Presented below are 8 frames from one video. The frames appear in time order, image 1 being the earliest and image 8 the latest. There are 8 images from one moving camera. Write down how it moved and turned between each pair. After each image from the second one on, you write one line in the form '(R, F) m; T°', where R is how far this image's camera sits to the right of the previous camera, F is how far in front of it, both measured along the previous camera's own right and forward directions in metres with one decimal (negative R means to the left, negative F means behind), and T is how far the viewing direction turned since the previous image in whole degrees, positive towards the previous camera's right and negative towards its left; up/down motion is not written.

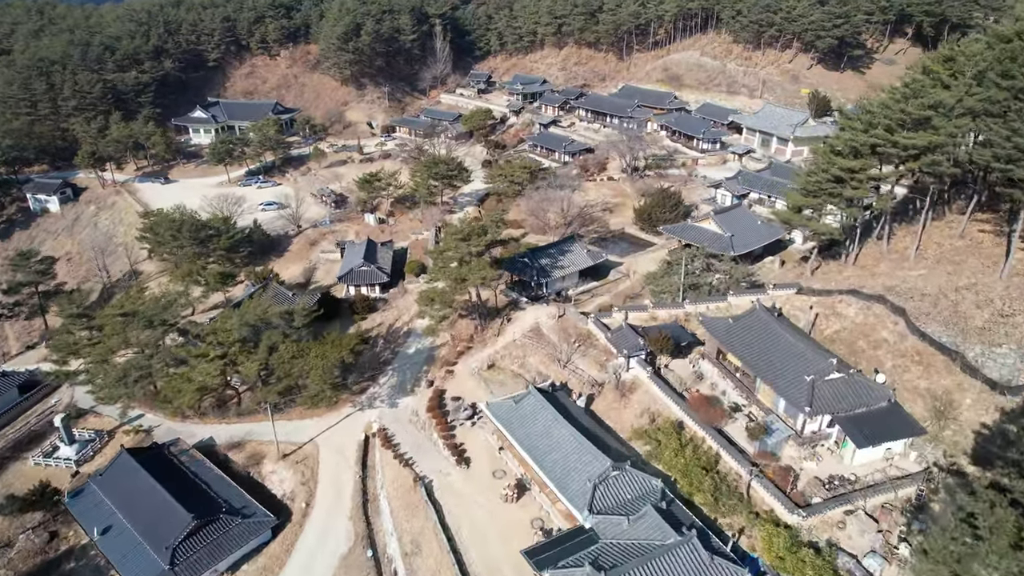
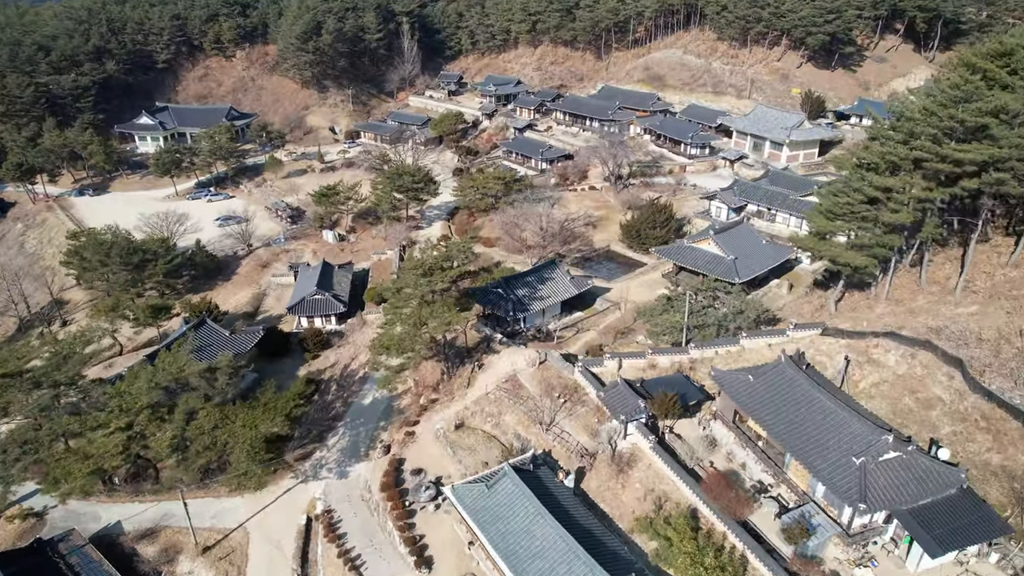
(+0.2, +3.8) m; +2°
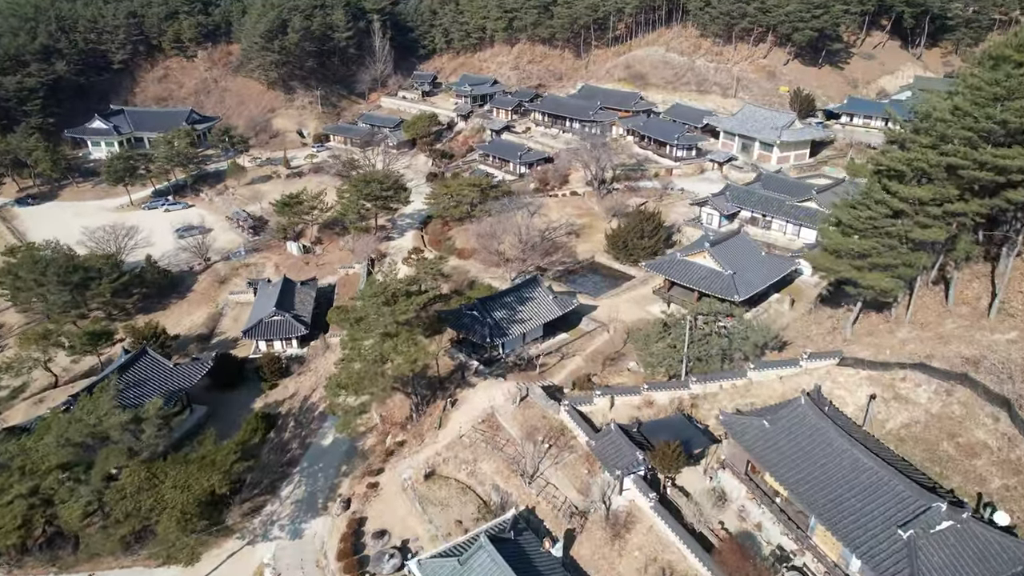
(+0.1, +2.4) m; +2°
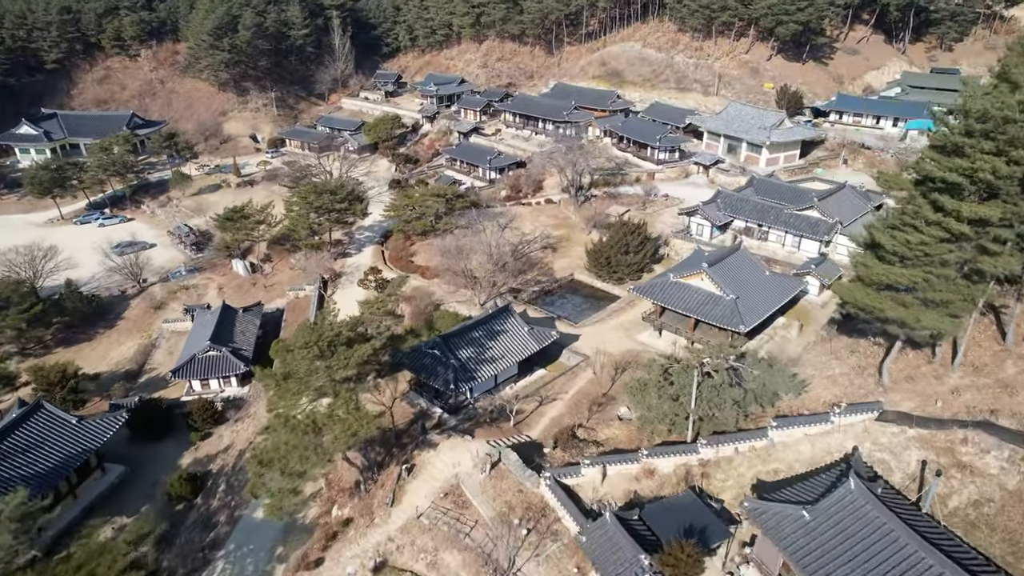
(+0.2, +3.3) m; +2°
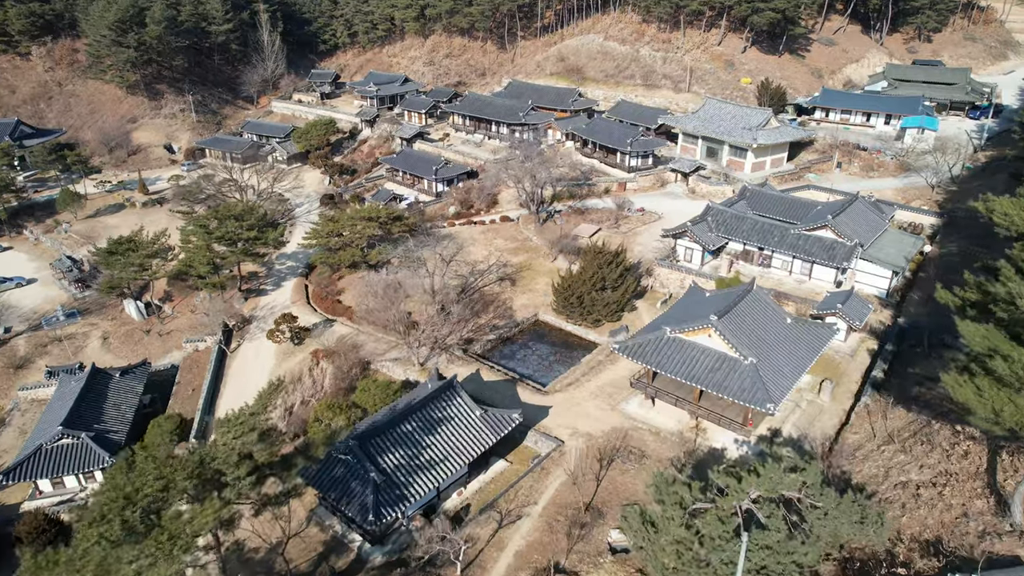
(+0.4, +5.3) m; +3°
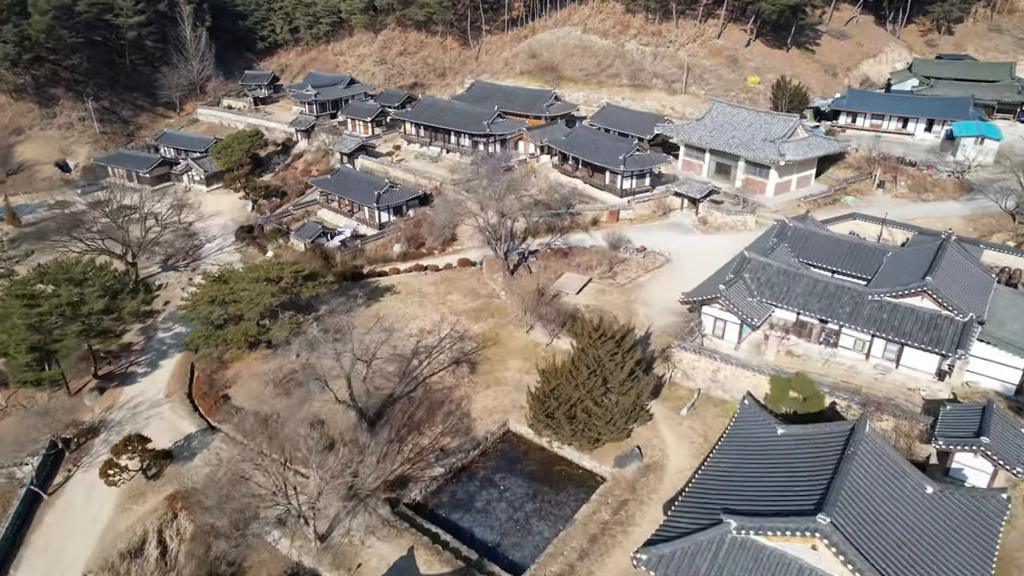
(+0.4, +7.1) m; +2°
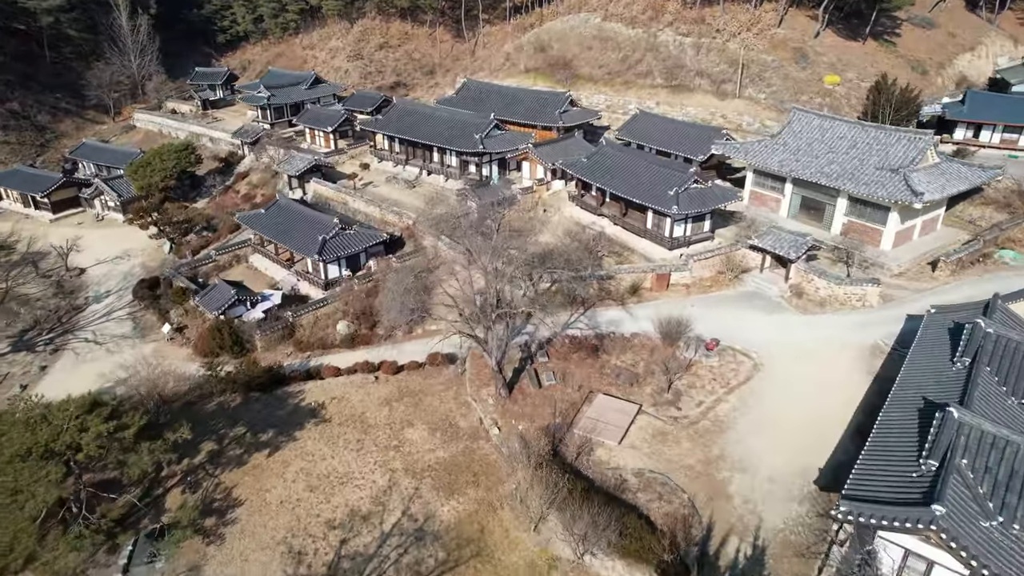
(+0.1, +8.2) m; 0°
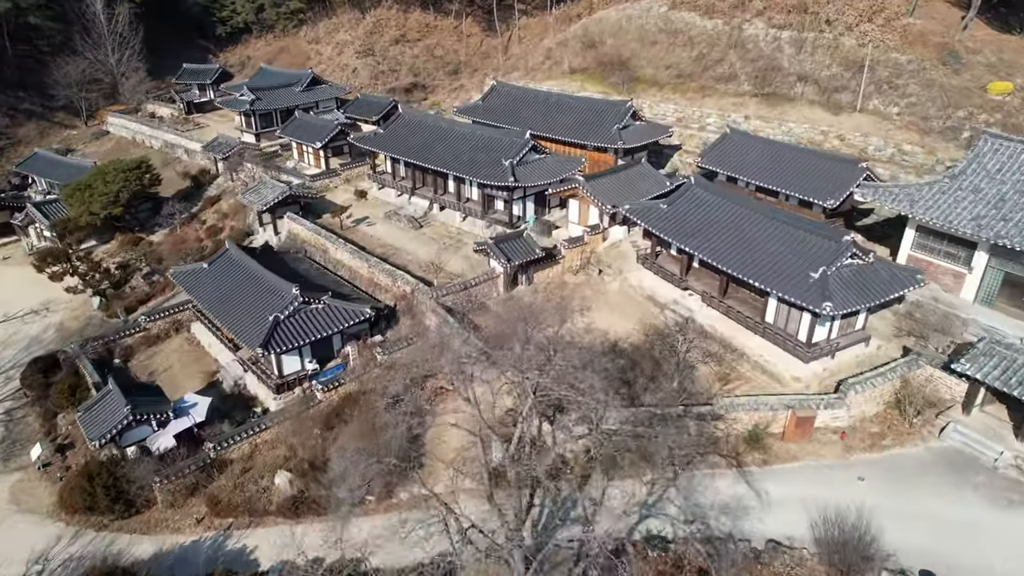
(-0.2, +6.6) m; -3°
